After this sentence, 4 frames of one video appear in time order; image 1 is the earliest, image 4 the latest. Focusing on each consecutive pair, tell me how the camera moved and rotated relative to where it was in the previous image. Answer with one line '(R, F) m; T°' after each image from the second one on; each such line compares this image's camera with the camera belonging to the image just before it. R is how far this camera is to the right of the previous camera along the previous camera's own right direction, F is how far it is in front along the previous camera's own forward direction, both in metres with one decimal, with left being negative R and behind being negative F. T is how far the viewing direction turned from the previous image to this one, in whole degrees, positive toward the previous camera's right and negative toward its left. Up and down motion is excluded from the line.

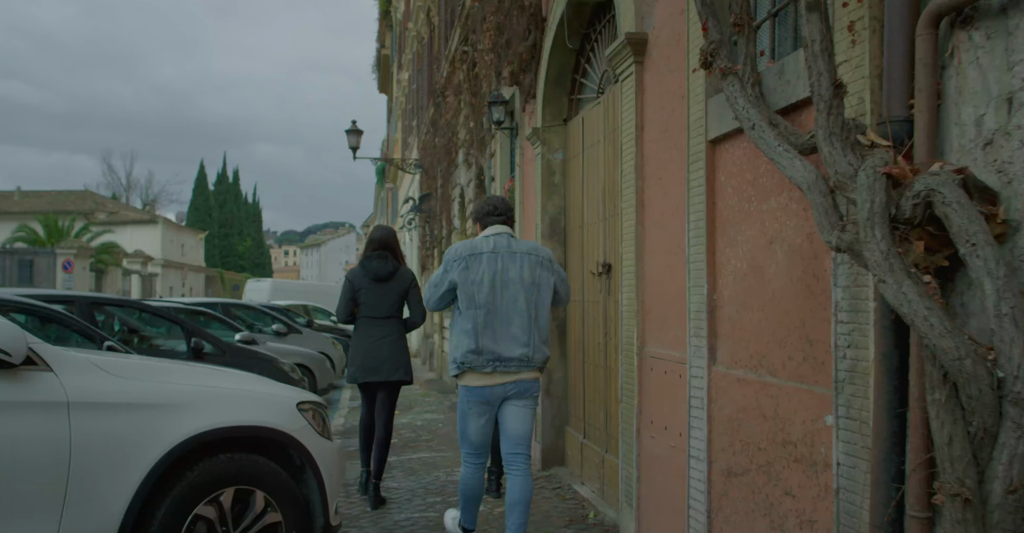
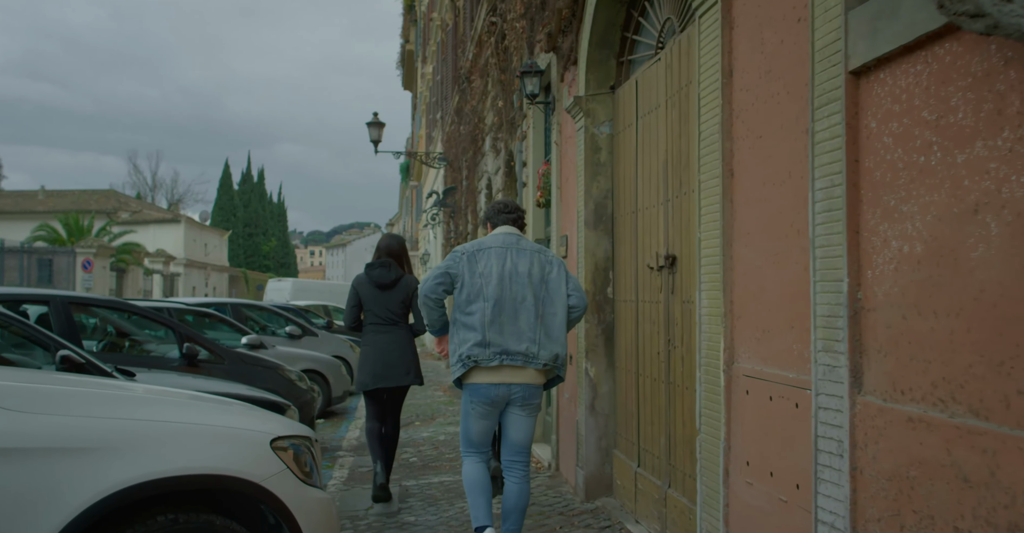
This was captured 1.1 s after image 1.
(-0.1, +1.0) m; -2°
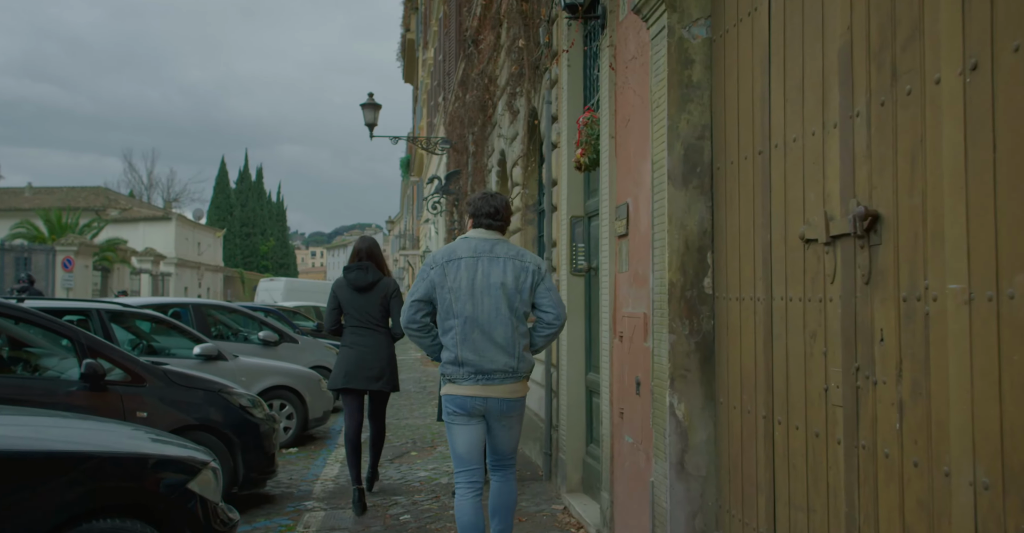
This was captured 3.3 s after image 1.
(-0.2, +2.1) m; 0°
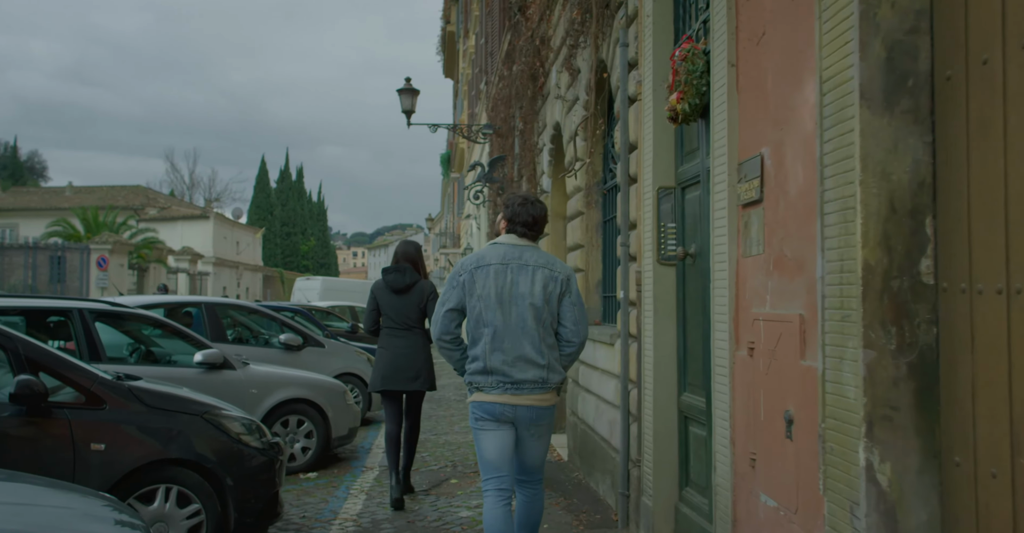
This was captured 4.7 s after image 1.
(-0.2, +1.4) m; -3°
